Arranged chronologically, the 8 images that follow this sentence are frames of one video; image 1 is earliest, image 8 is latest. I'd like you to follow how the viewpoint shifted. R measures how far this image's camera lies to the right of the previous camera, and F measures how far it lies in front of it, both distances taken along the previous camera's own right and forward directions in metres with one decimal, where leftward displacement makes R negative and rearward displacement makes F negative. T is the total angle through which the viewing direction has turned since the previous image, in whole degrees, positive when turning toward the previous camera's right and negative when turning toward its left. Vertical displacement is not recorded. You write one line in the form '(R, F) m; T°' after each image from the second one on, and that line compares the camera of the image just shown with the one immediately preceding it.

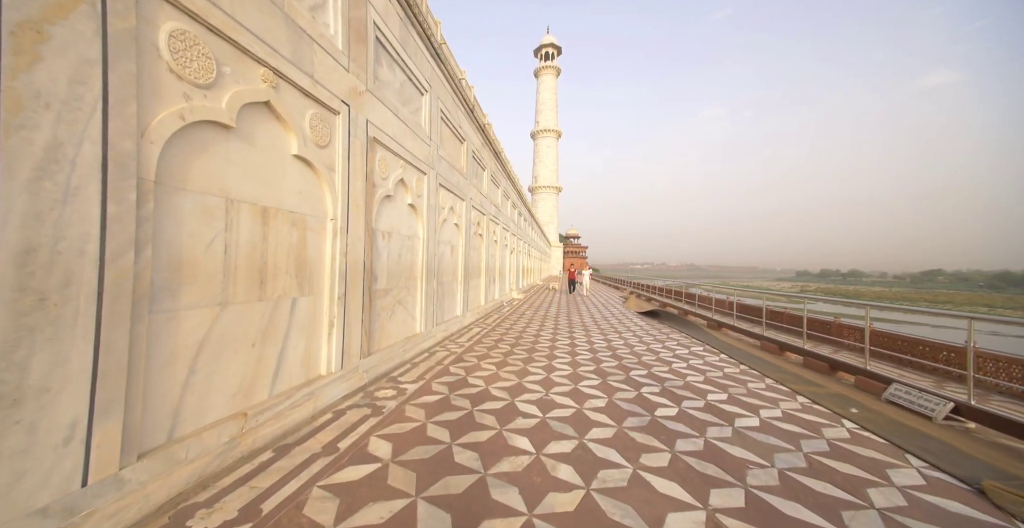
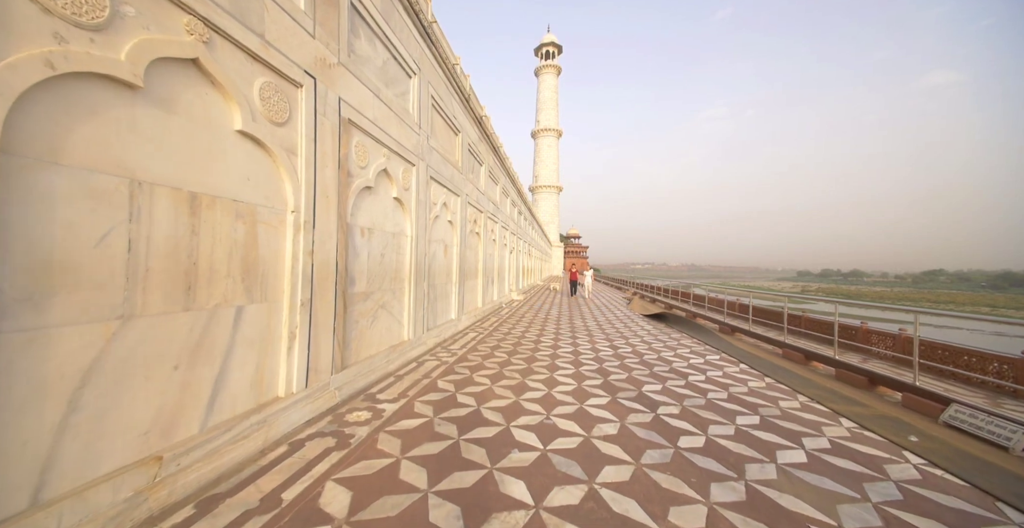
(0.0, +0.5) m; 0°
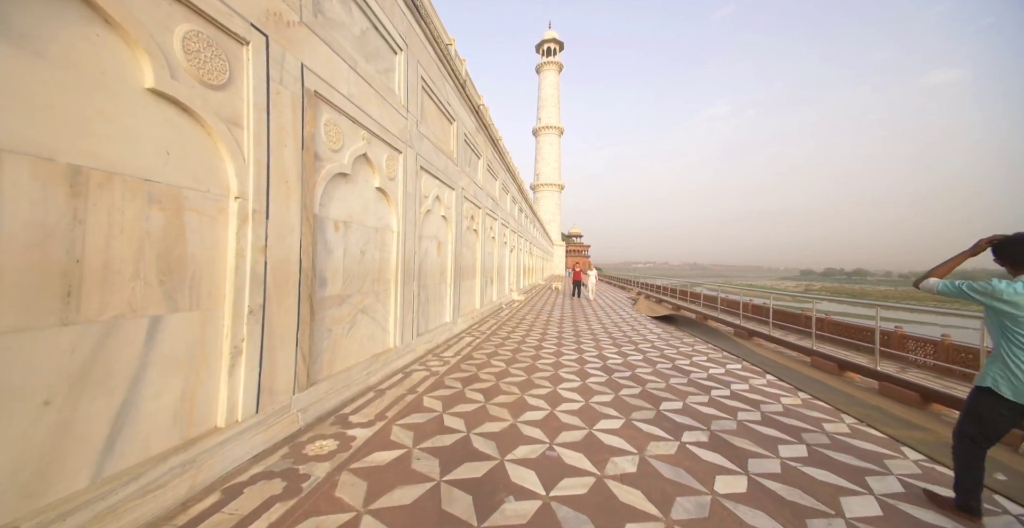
(0.0, +0.5) m; 0°
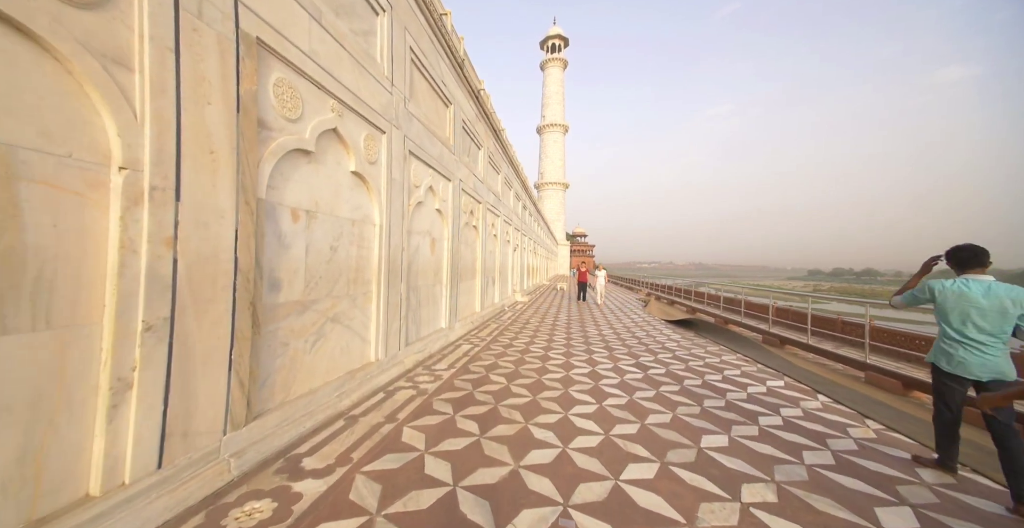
(0.0, +0.6) m; -1°
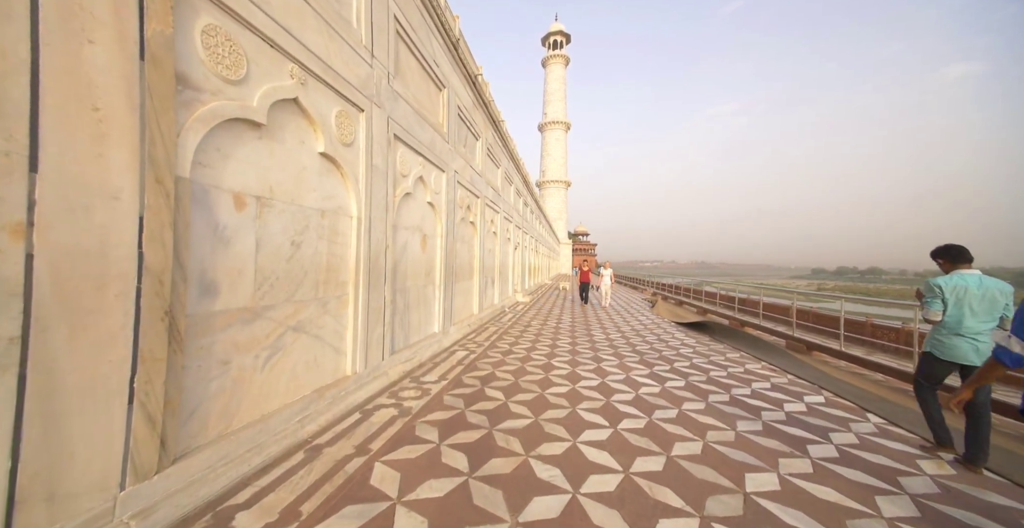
(0.0, +0.5) m; 0°
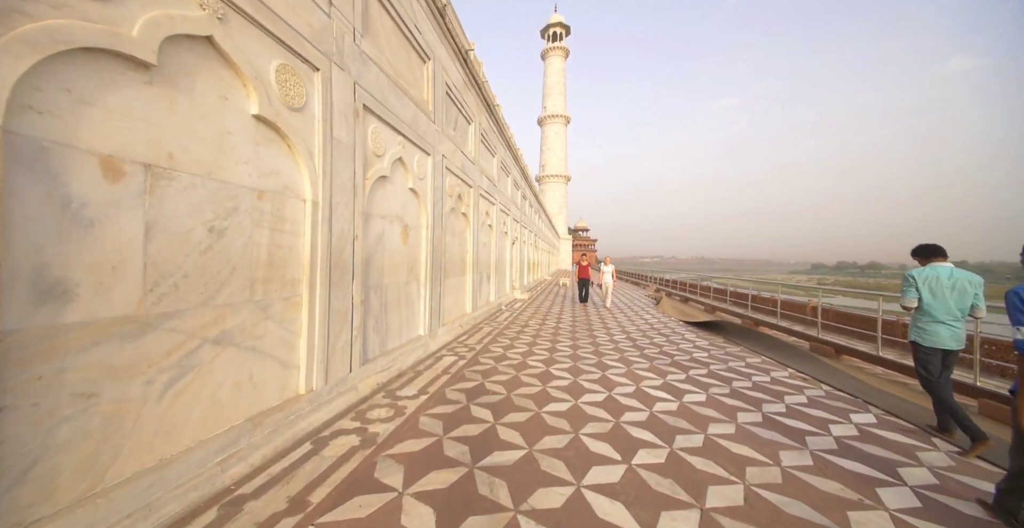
(+0.1, +0.5) m; 0°
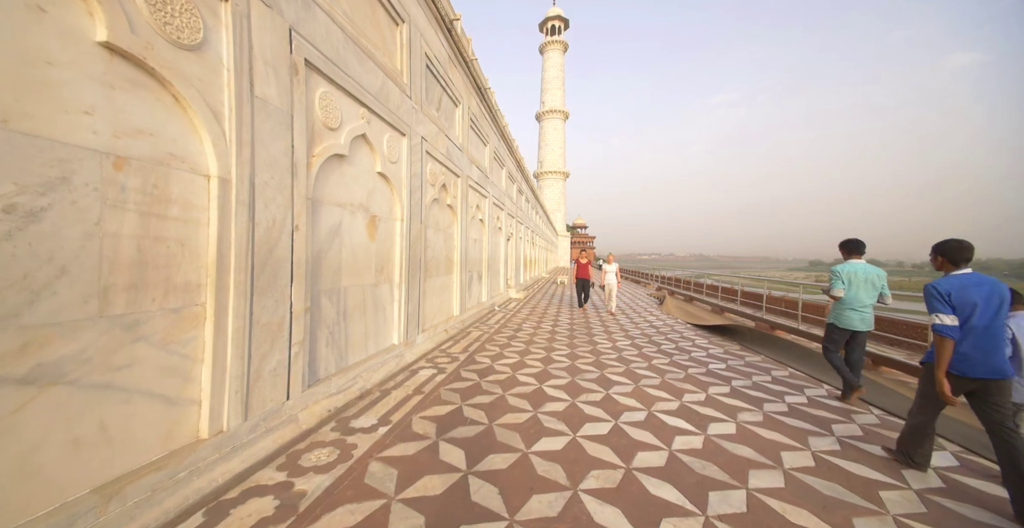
(+0.1, +0.6) m; 0°
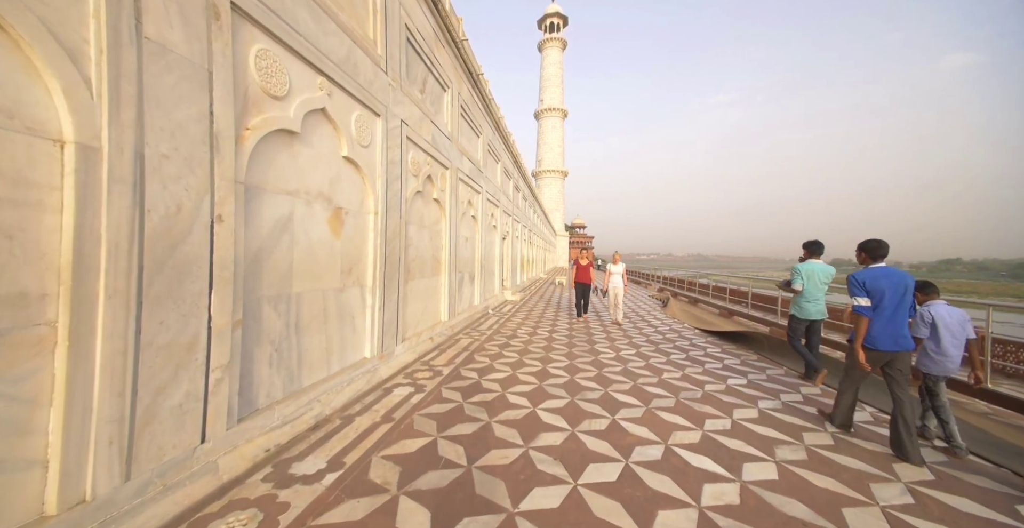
(+0.1, +0.5) m; 0°
